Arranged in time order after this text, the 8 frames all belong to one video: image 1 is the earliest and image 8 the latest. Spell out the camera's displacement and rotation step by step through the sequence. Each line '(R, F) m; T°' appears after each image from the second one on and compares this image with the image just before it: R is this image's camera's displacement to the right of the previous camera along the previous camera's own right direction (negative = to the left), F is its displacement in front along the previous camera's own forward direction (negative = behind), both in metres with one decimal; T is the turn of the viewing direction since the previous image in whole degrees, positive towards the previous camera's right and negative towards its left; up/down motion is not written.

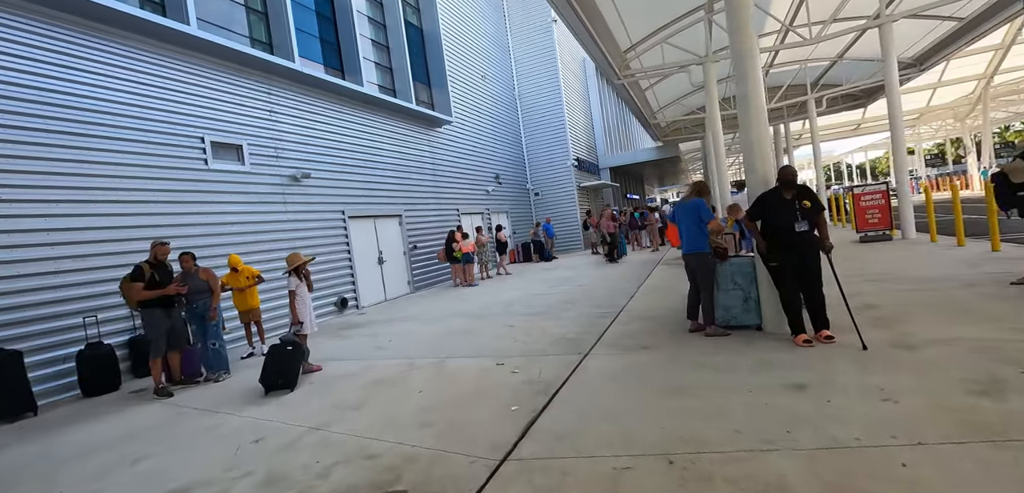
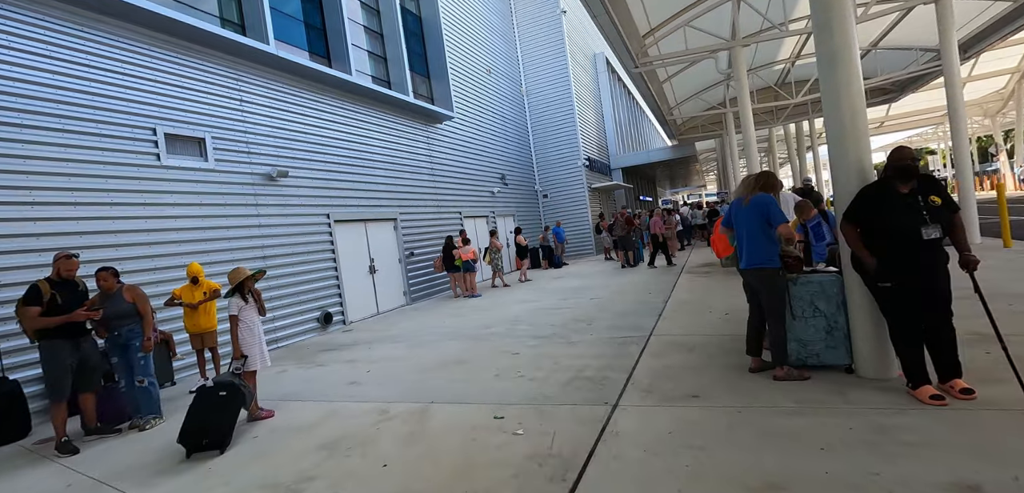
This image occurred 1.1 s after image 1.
(0.0, +1.2) m; -1°
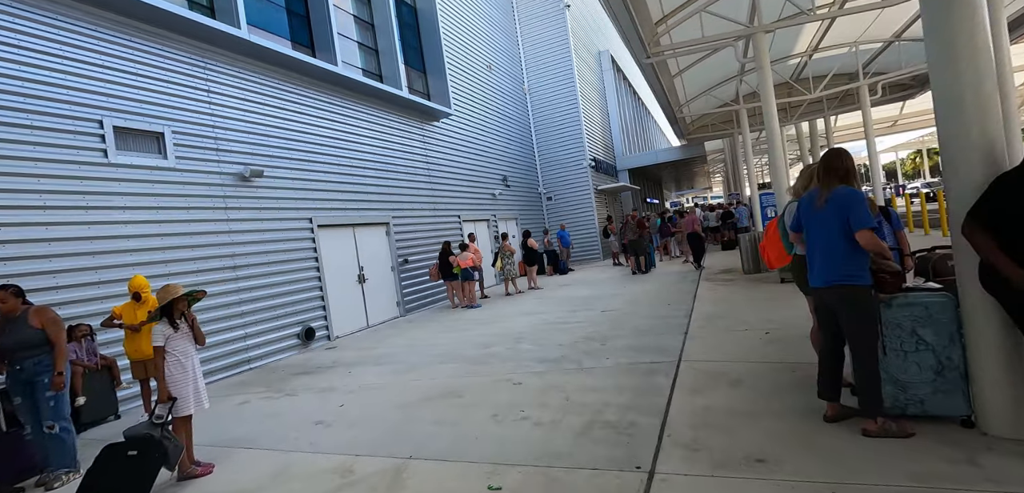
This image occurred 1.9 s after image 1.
(0.0, +0.9) m; 0°
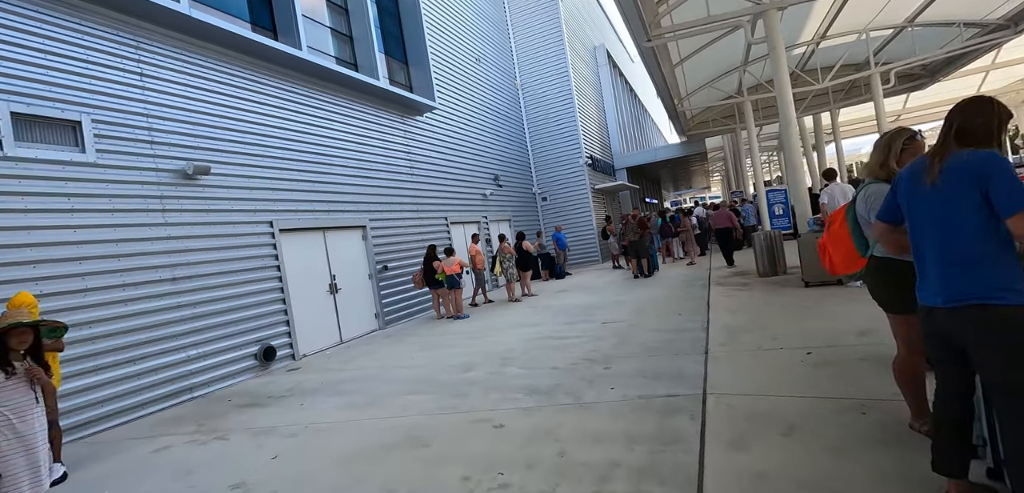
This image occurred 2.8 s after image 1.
(+0.1, +1.0) m; 0°
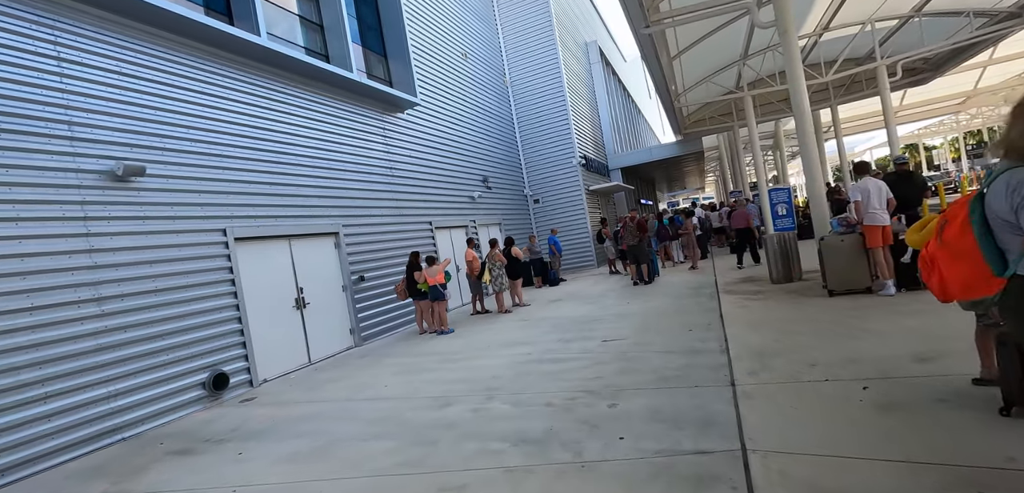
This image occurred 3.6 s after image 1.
(+0.1, +0.8) m; +1°
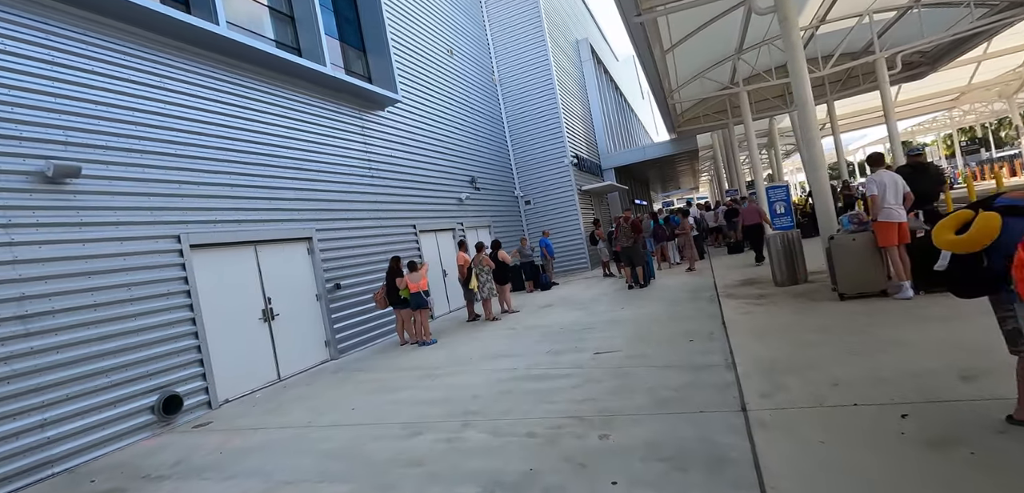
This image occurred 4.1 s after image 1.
(+0.2, +0.5) m; +1°
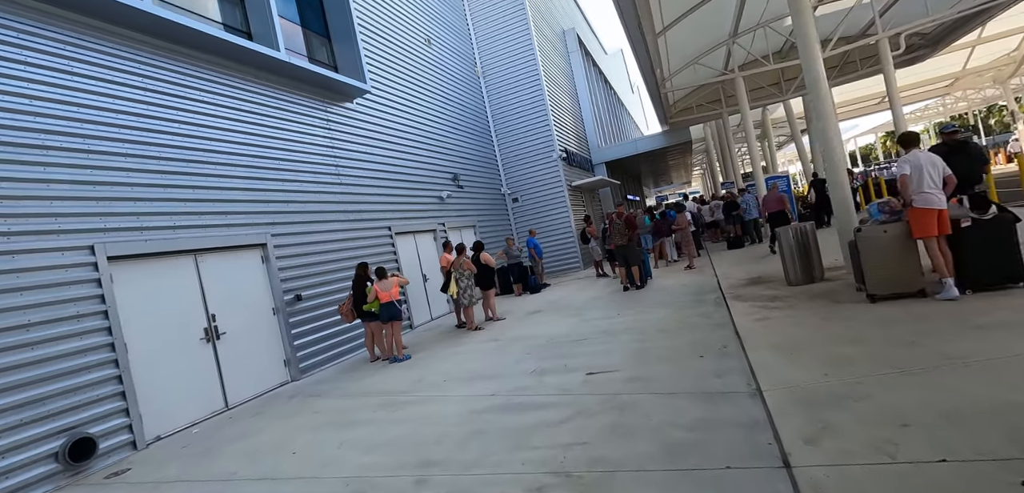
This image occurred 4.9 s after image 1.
(+0.2, +0.9) m; +1°
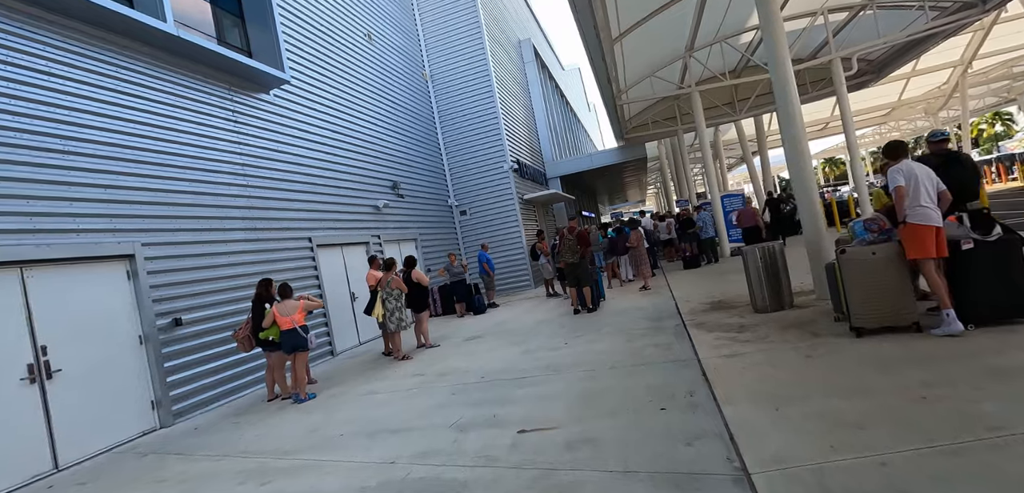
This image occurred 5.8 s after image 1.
(+0.3, +1.0) m; +5°
